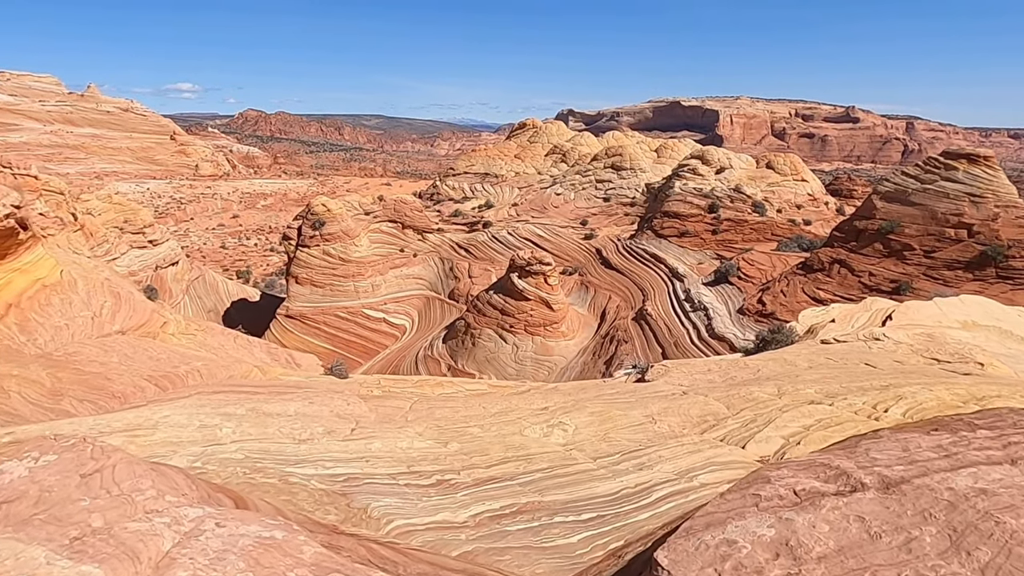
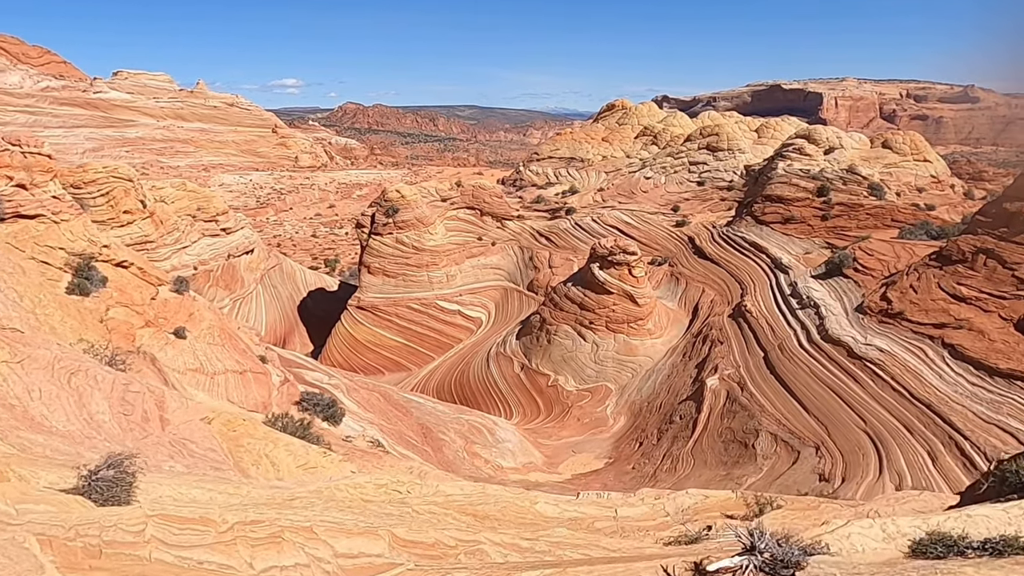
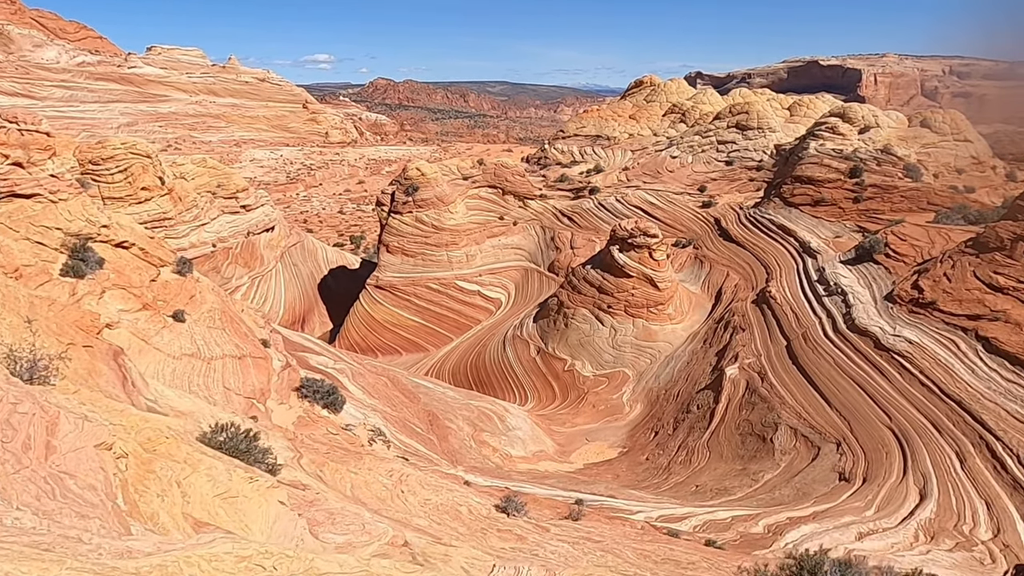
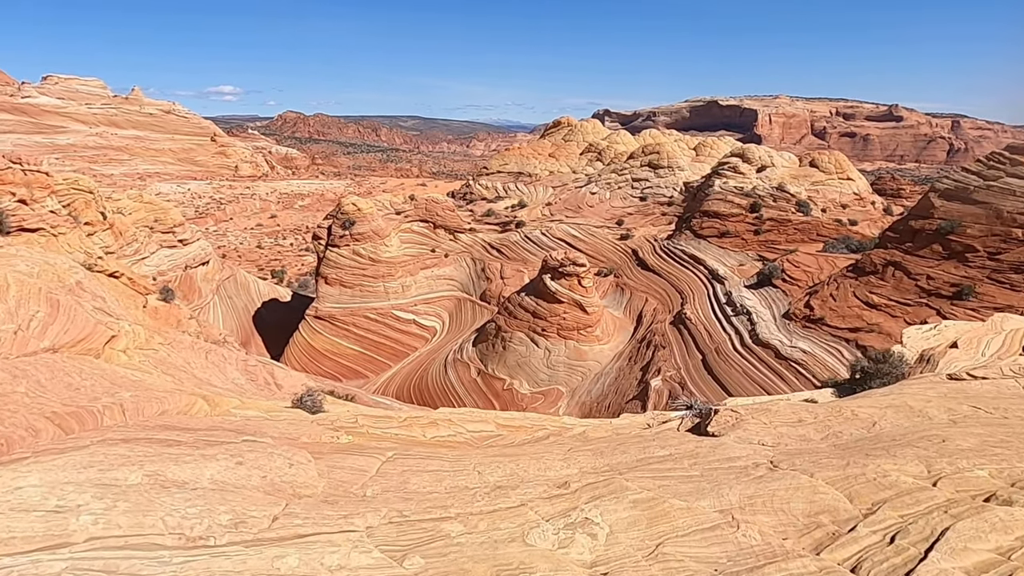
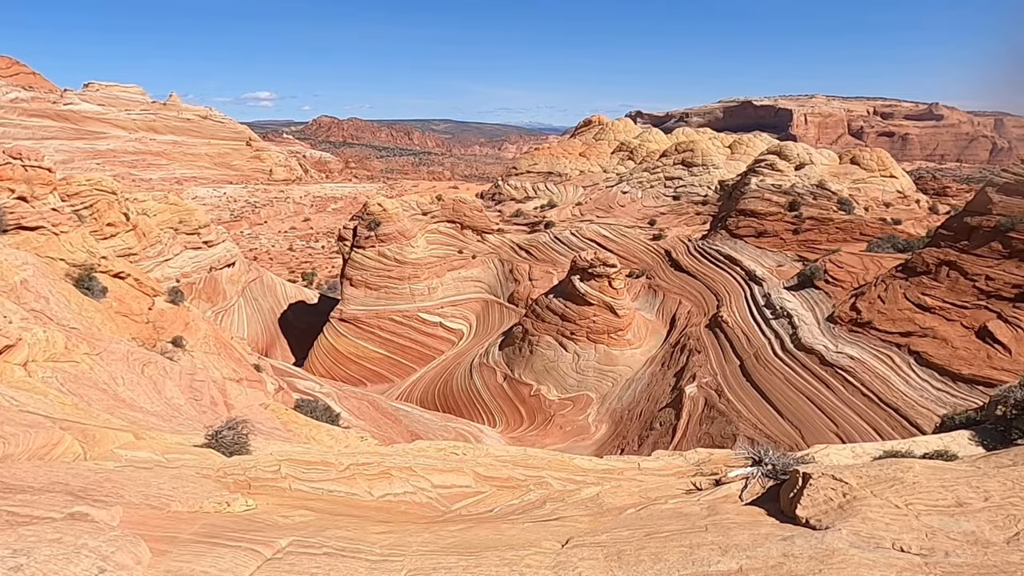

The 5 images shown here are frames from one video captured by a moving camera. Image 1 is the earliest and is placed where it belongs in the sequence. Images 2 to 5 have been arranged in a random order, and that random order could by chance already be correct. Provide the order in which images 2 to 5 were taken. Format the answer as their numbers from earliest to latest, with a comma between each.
4, 5, 2, 3
